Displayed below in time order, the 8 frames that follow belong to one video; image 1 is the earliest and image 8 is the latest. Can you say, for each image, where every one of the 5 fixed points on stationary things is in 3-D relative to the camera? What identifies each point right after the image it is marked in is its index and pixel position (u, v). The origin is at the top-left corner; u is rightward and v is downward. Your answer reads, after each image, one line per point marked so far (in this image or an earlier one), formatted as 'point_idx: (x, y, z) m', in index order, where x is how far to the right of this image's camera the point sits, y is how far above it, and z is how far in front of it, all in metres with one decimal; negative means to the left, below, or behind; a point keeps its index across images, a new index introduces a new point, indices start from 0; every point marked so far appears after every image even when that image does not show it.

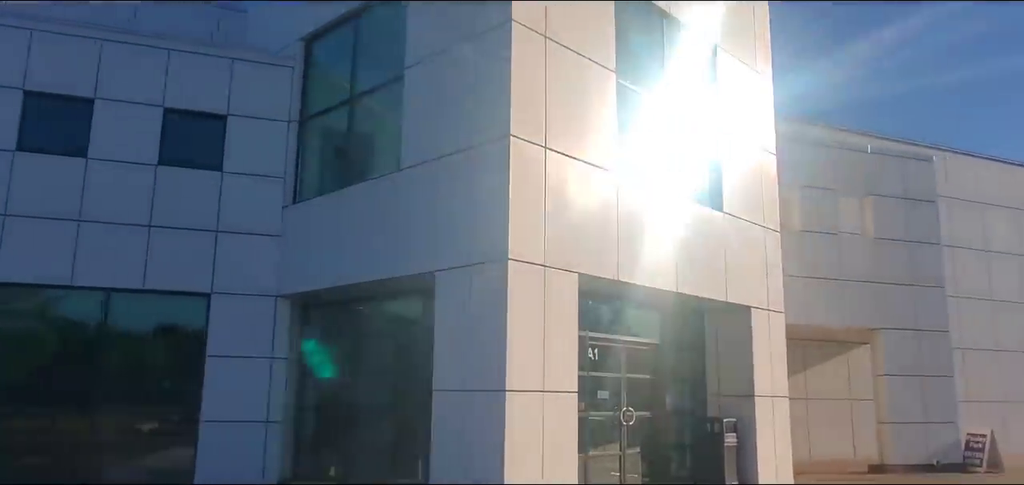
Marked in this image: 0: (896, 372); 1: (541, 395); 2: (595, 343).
0: (+9.4, -3.2, +18.9) m
1: (+0.4, -2.0, +10.4) m
2: (+1.4, -1.7, +13.1) m
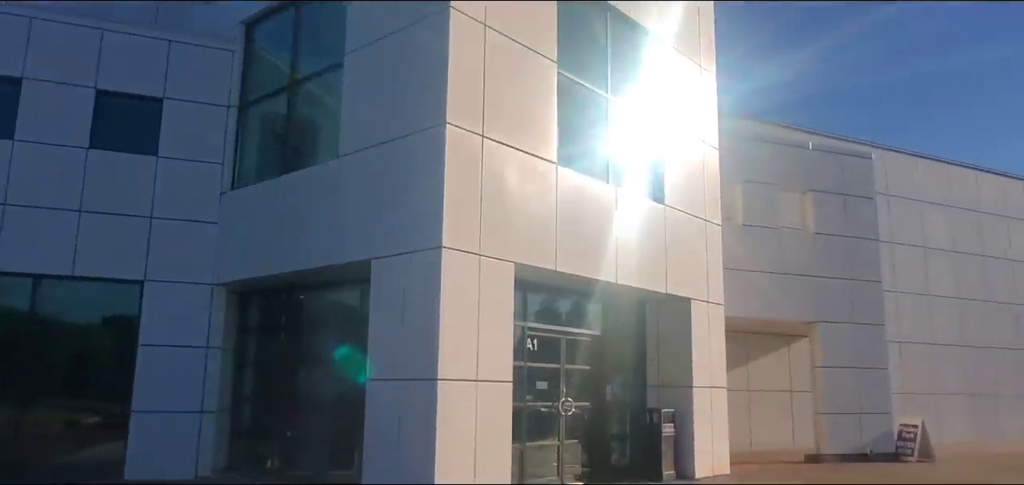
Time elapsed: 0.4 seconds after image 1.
0: (+8.1, -3.0, +19.3) m
1: (-0.5, -1.9, +10.4) m
2: (+0.4, -1.6, +13.1) m
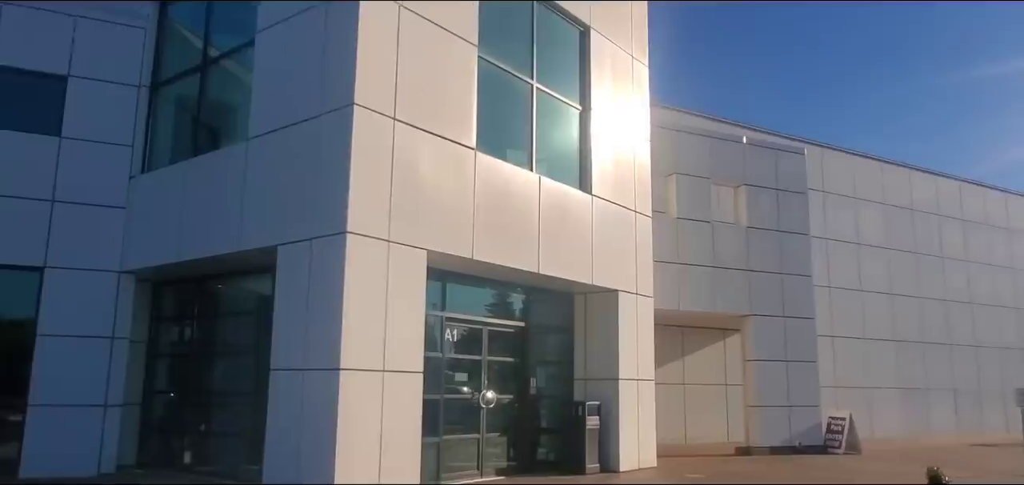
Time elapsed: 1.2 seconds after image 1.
0: (+6.4, -2.9, +19.4) m
1: (-1.7, -1.7, +10.0) m
2: (-1.0, -1.4, +12.8) m
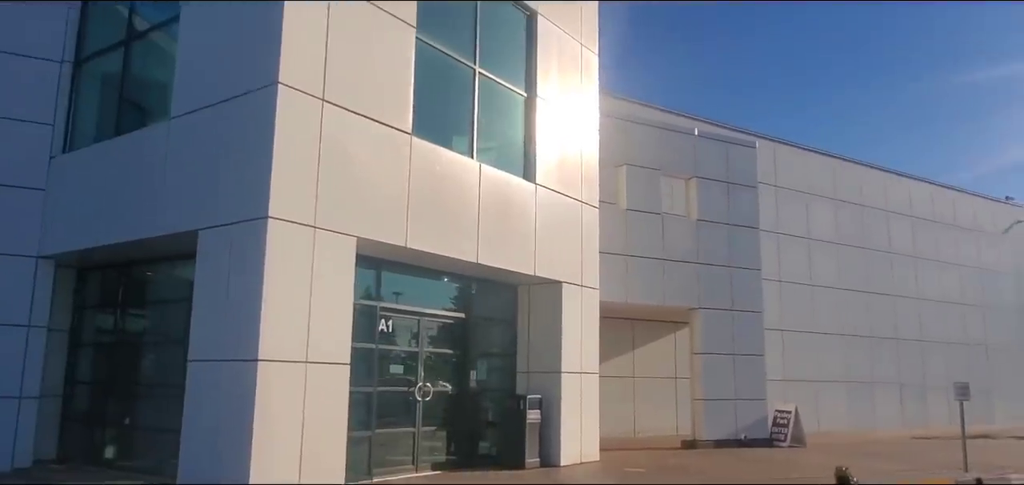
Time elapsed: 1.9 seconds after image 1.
0: (+5.0, -2.7, +19.4) m
1: (-2.6, -1.6, +9.6) m
2: (-2.0, -1.2, +12.4) m
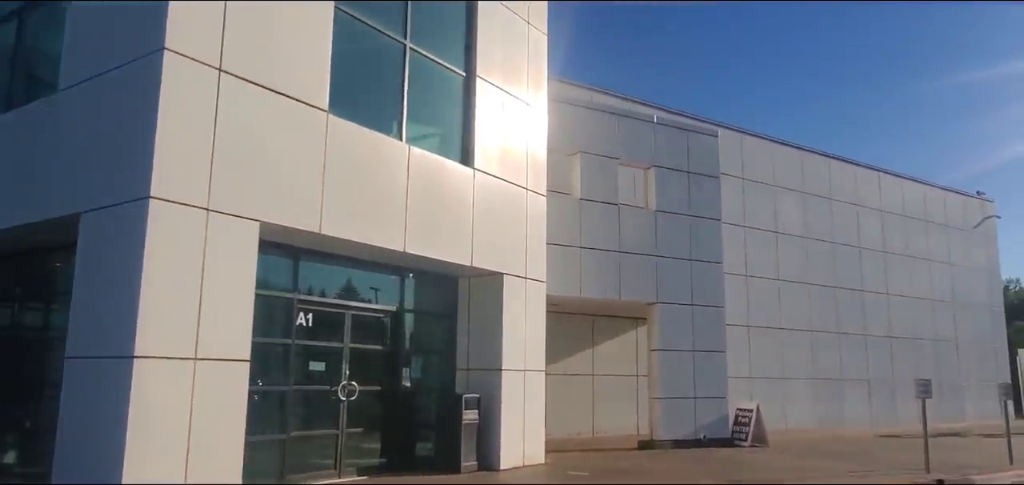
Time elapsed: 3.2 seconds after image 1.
0: (+3.8, -2.5, +18.6) m
1: (-3.6, -1.4, +8.7) m
2: (-3.0, -1.0, +11.5) m
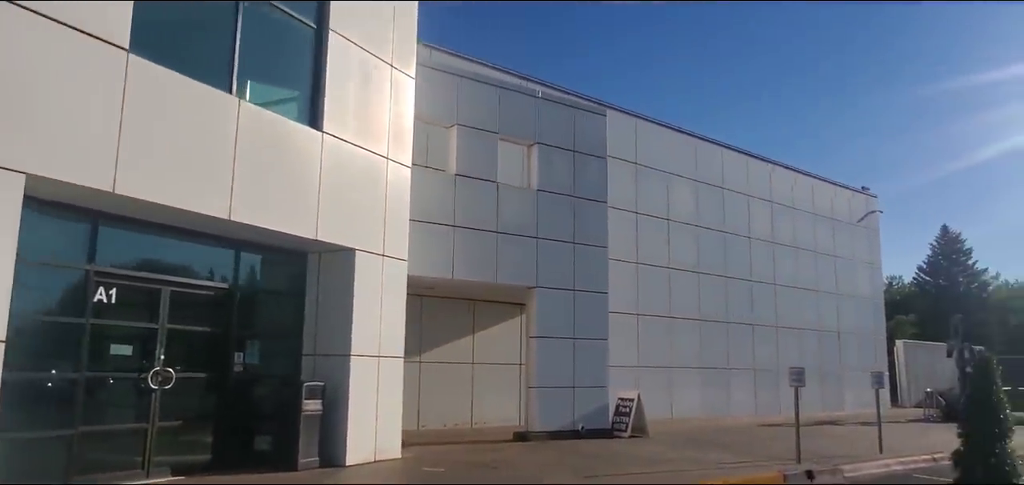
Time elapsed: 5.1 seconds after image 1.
0: (+0.9, -2.1, +17.7) m
1: (-5.4, -0.9, +7.0) m
2: (-5.1, -0.5, +9.9) m
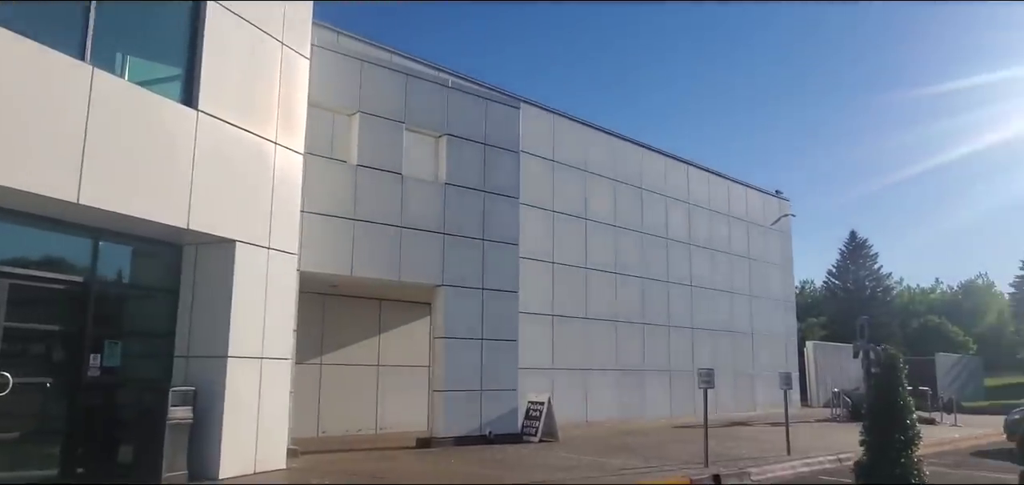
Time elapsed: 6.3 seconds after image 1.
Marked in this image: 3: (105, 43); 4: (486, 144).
0: (-1.2, -2.0, +16.9) m
1: (-6.4, -0.7, +5.7) m
2: (-6.4, -0.3, +8.5) m
3: (-5.3, +2.8, +9.7) m
4: (-0.6, +2.3, +18.1) m
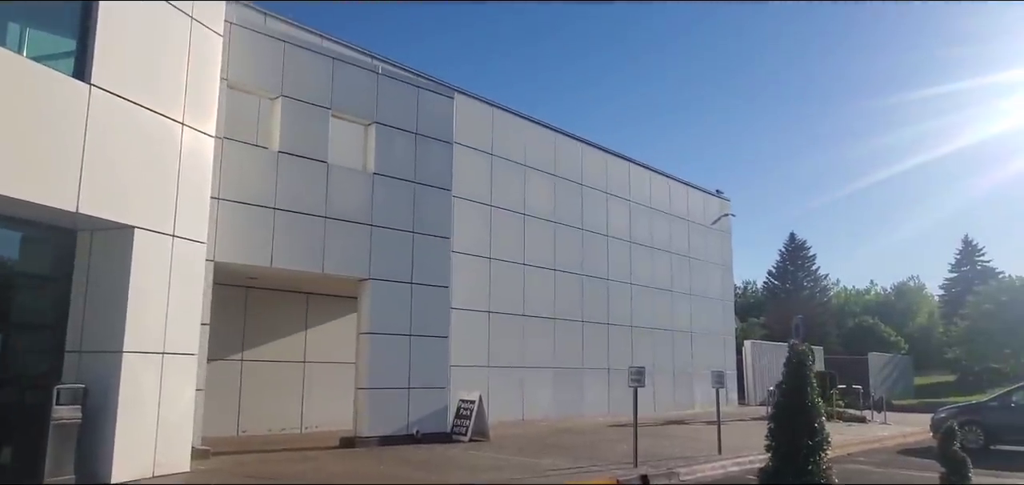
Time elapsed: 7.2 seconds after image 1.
0: (-2.7, -1.8, +16.3) m
1: (-7.1, -0.5, +4.7) m
2: (-7.4, -0.1, +7.6) m
3: (-6.3, +3.0, +8.8) m
4: (-2.1, +2.4, +17.5) m
